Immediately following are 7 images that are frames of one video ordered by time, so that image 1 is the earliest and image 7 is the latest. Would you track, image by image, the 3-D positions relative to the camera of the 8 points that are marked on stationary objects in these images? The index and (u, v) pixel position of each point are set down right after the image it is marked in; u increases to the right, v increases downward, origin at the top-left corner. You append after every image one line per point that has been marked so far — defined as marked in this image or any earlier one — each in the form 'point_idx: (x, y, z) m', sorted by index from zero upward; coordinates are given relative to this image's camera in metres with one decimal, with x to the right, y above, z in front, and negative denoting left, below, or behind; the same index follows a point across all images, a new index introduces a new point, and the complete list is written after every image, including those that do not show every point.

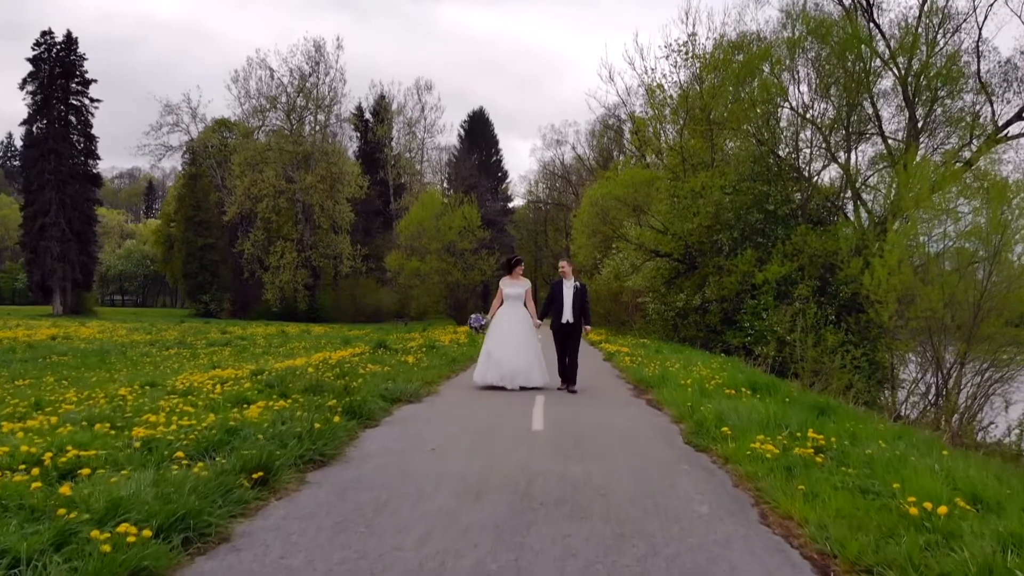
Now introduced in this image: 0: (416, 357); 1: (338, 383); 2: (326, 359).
0: (-1.5, -1.1, +12.6) m
1: (-1.8, -1.0, +8.5) m
2: (-3.1, -1.2, +13.8) m
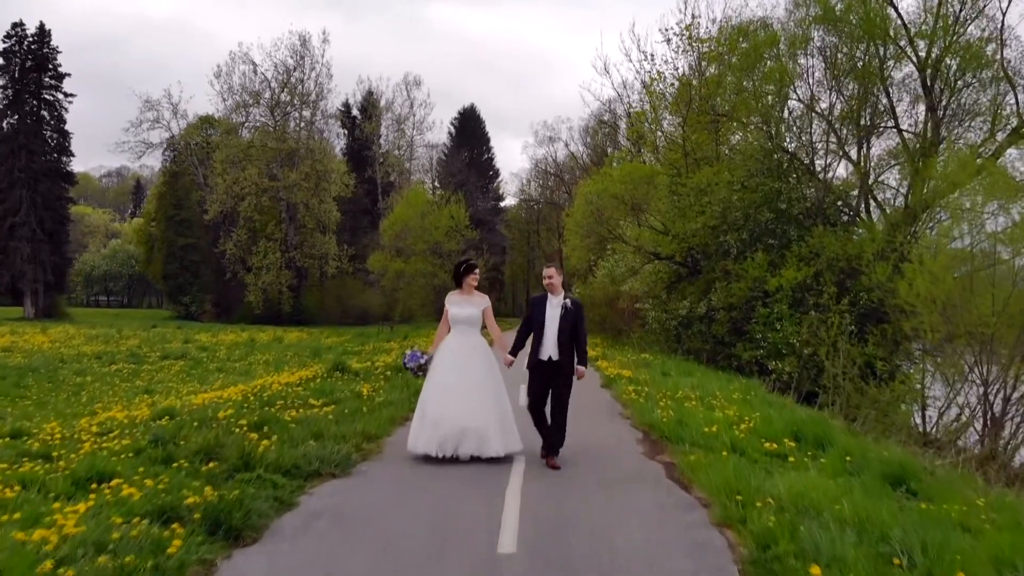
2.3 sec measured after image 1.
0: (-1.8, -1.2, +10.4) m
1: (-2.0, -1.2, +6.3) m
2: (-3.4, -1.3, +11.5) m
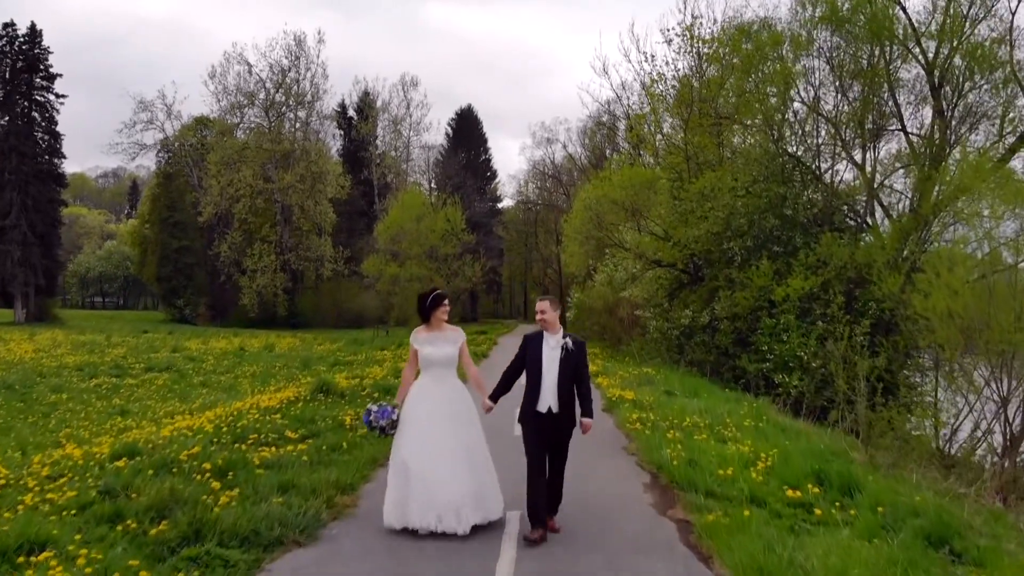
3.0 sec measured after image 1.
0: (-1.8, -1.5, +9.7) m
1: (-2.1, -1.4, +5.6) m
2: (-3.5, -1.6, +10.8) m
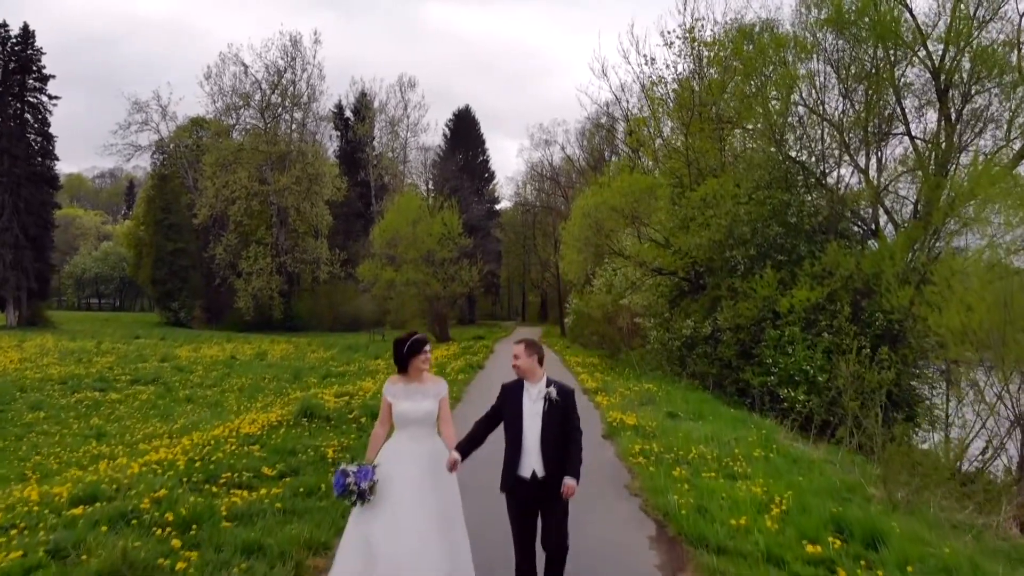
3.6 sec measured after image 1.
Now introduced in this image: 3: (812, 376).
0: (-1.9, -1.7, +9.2) m
1: (-2.1, -1.6, +5.0) m
2: (-3.5, -1.8, +10.2) m
3: (+6.4, -1.9, +17.7) m
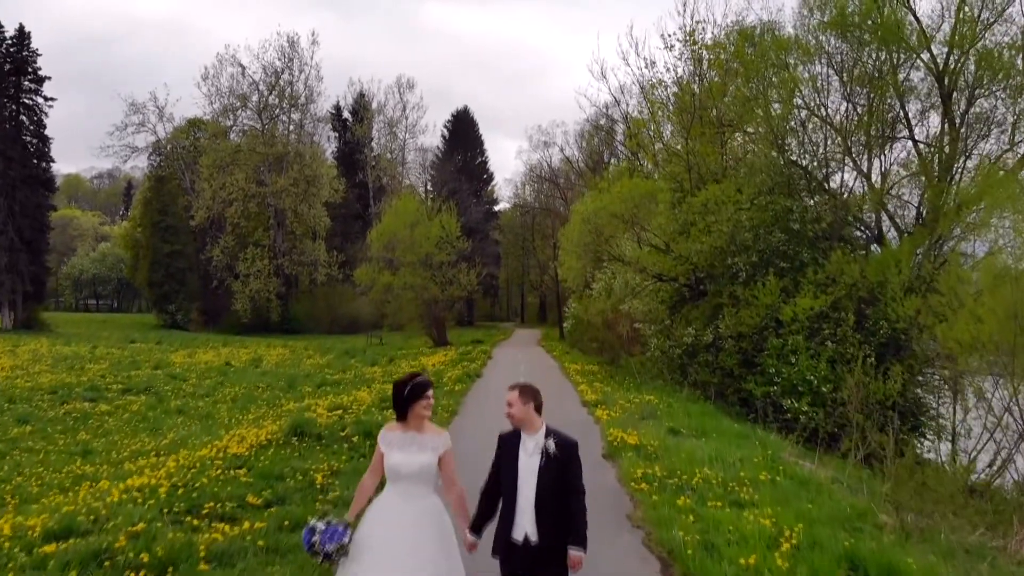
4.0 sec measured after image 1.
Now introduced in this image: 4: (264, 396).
0: (-1.9, -1.9, +8.8) m
1: (-2.2, -1.8, +4.7) m
2: (-3.5, -2.0, +9.9) m
3: (+6.3, -2.0, +17.3) m
4: (-5.4, -2.4, +18.0) m
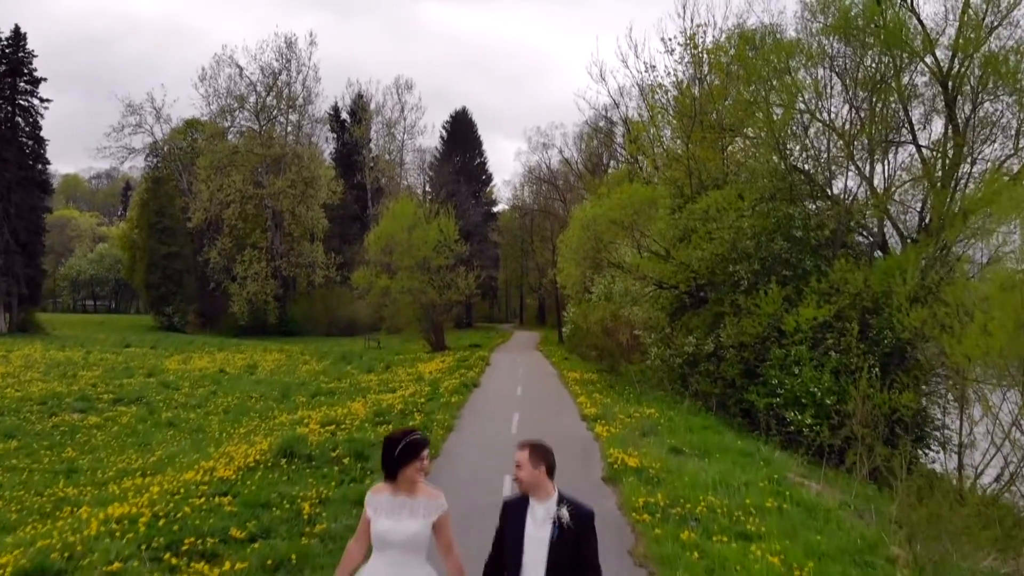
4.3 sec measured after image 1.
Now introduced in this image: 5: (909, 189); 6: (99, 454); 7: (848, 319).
0: (-1.9, -2.1, +8.5) m
1: (-2.2, -2.0, +4.3) m
2: (-3.6, -2.2, +9.6) m
3: (+6.3, -2.2, +17.0) m
4: (-5.4, -2.5, +17.7) m
5: (+9.5, +2.1, +19.3) m
6: (-6.5, -2.6, +13.1) m
7: (+7.1, -0.6, +17.7) m
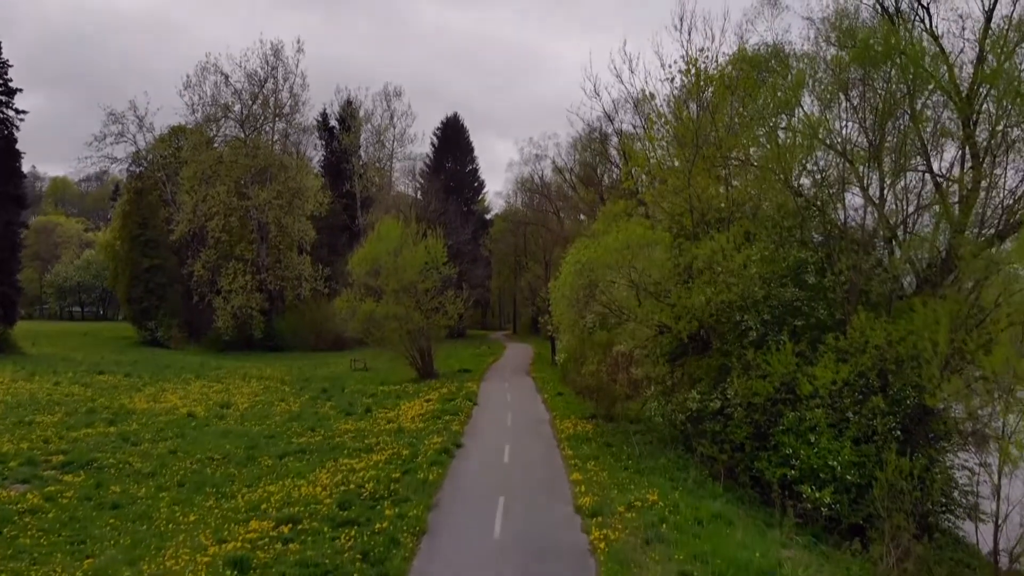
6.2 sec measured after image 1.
0: (-2.1, -3.2, +6.8) m
1: (-2.4, -3.1, +2.6) m
2: (-3.8, -3.3, +7.9) m
3: (+6.0, -3.3, +15.4) m
4: (-5.7, -3.7, +16.0) m
5: (+9.2, +1.0, +17.7) m
6: (-6.7, -3.7, +11.4) m
7: (+6.9, -1.7, +16.1) m
